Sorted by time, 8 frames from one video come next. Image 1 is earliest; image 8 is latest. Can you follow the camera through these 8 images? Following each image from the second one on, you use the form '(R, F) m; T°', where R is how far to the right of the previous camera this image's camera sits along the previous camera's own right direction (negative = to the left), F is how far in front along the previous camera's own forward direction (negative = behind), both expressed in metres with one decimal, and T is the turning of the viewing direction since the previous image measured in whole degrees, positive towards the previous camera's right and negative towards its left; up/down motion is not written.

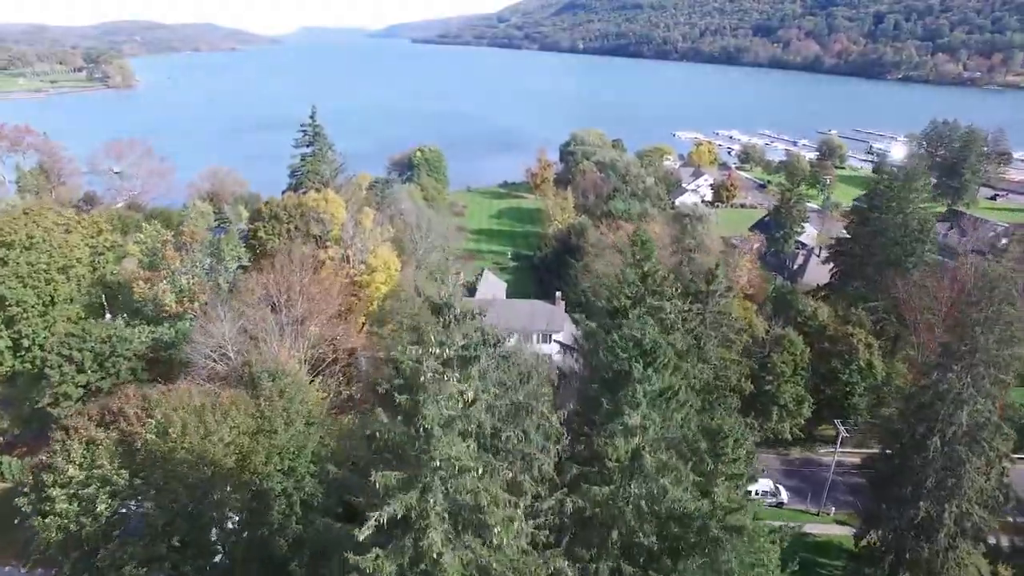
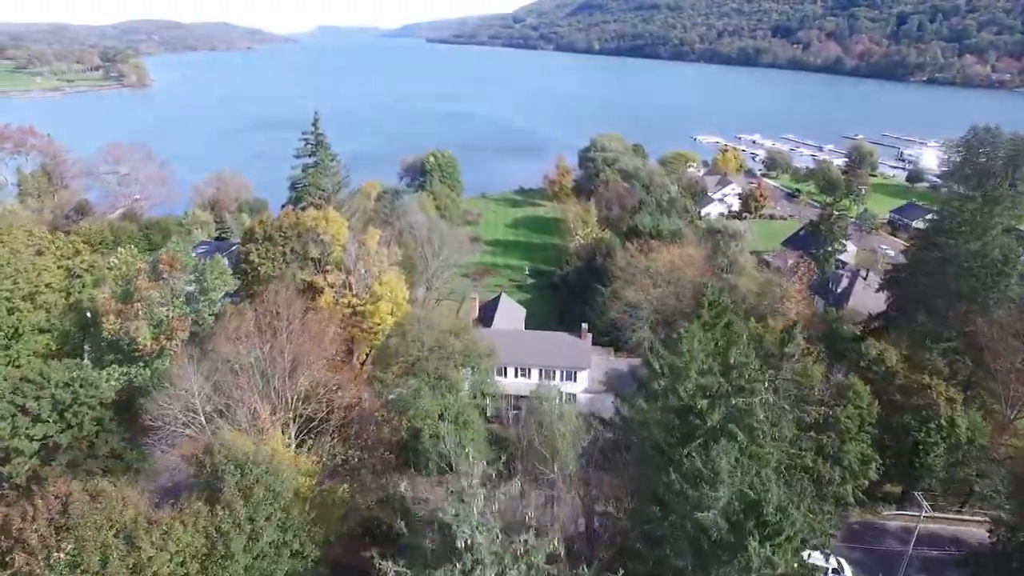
(-0.4, +3.3) m; -1°
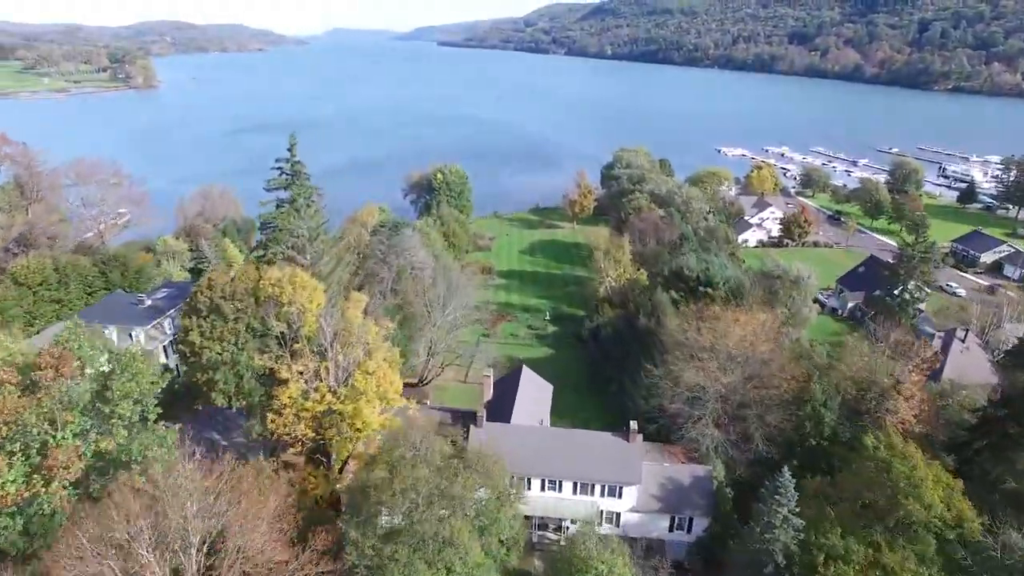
(-0.7, +7.0) m; -1°
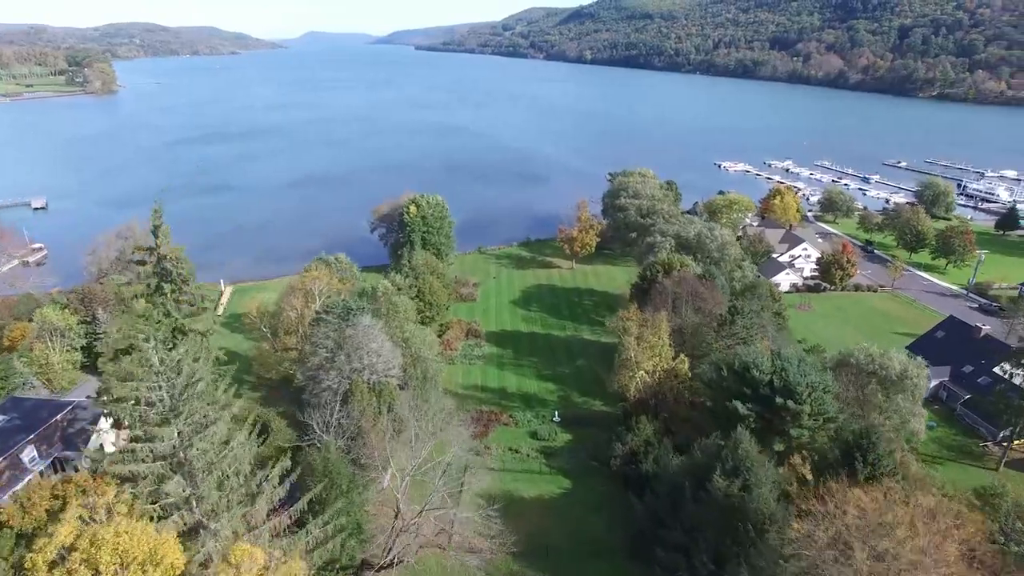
(-0.9, +10.5) m; +2°
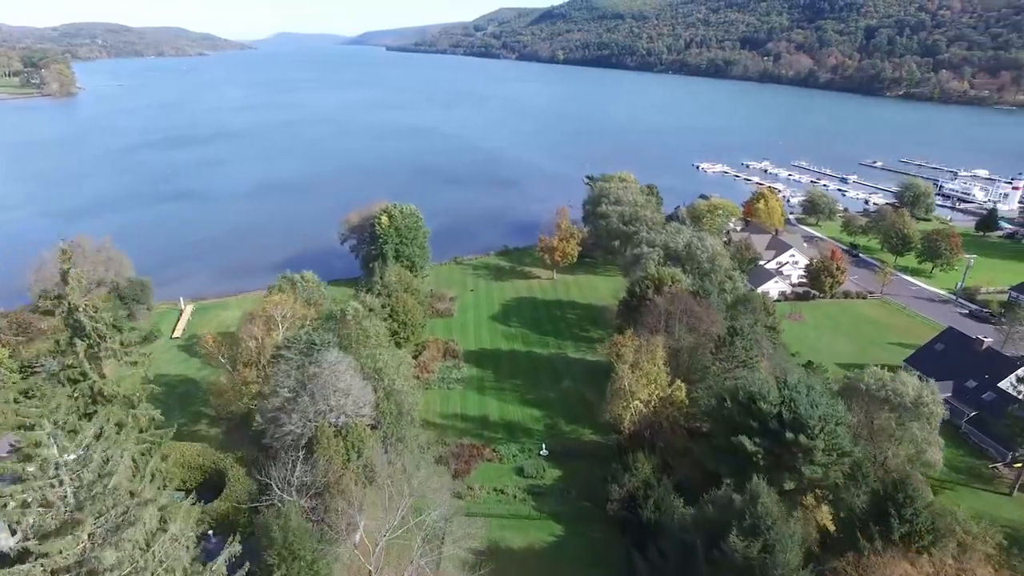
(-0.2, +2.6) m; +2°
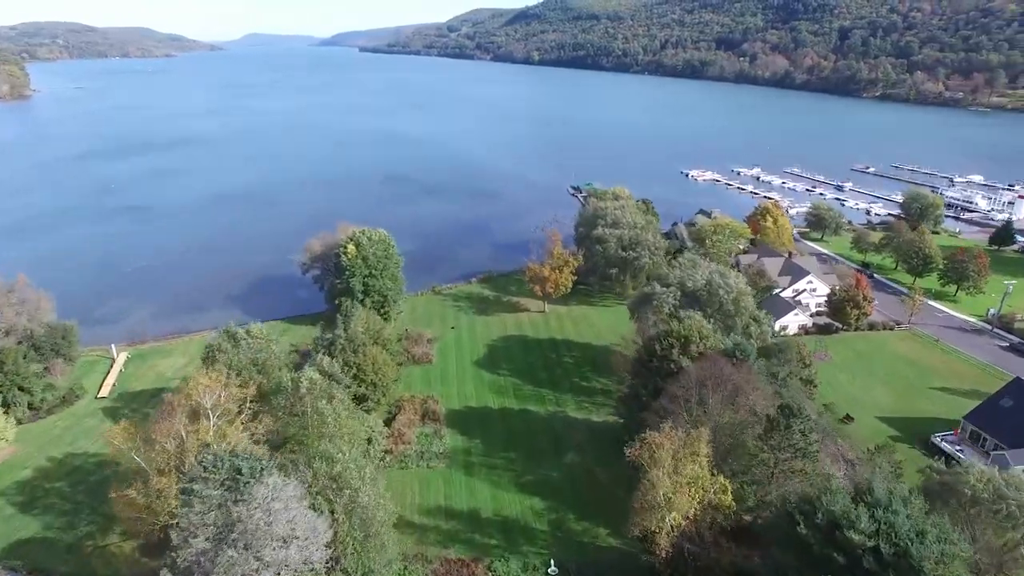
(-0.7, +6.4) m; +2°
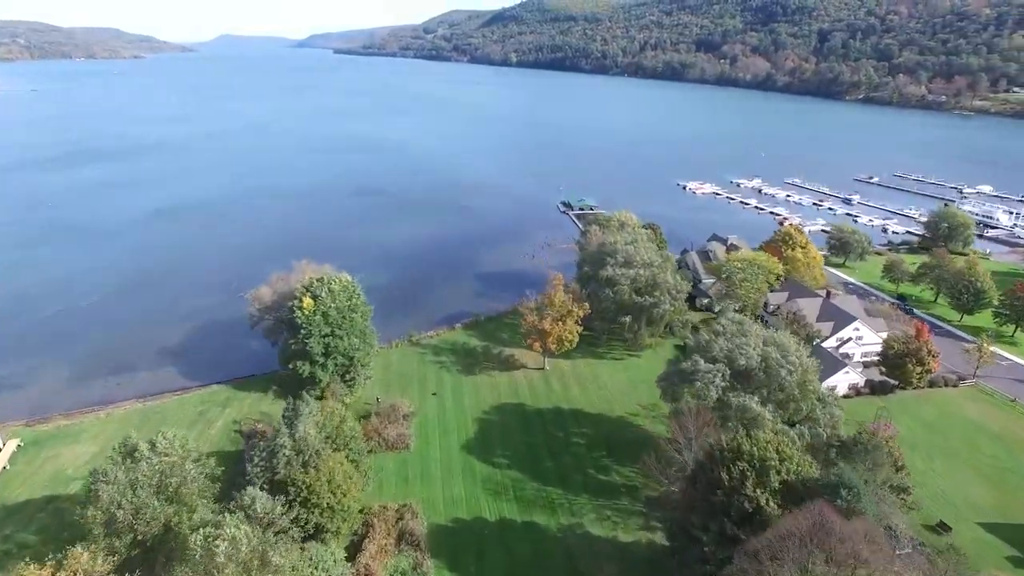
(-0.9, +8.3) m; +2°
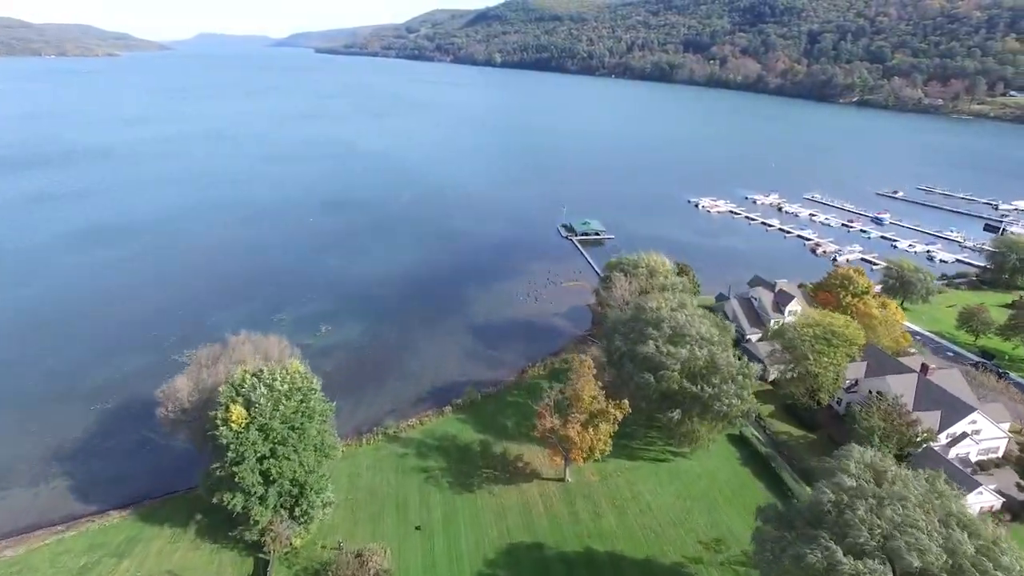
(-1.3, +10.5) m; +1°
